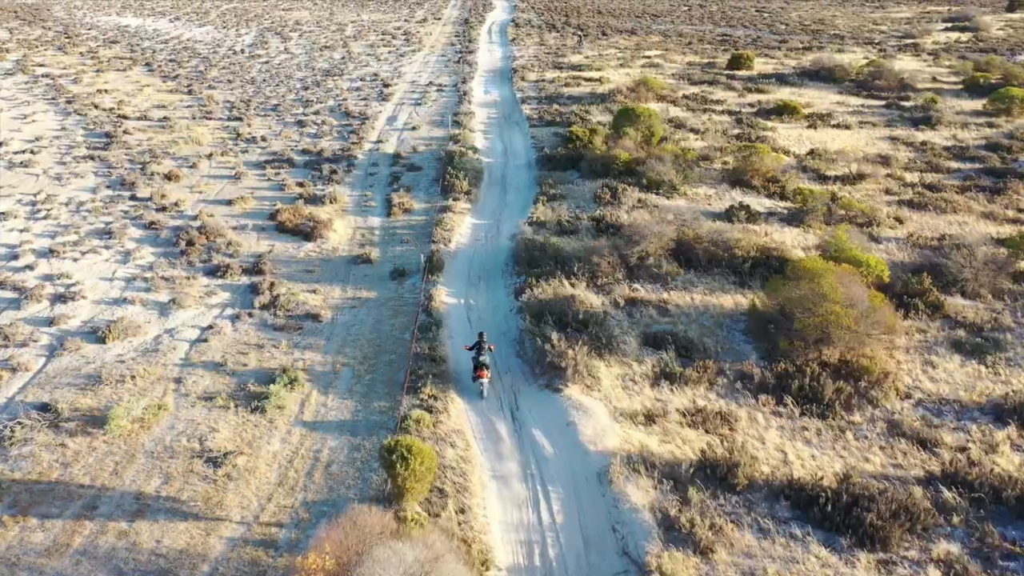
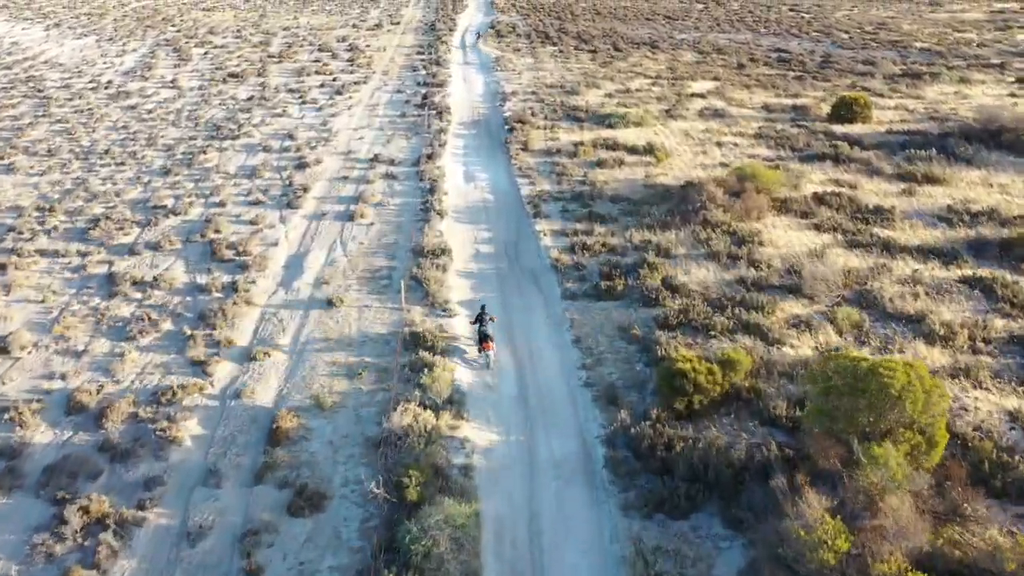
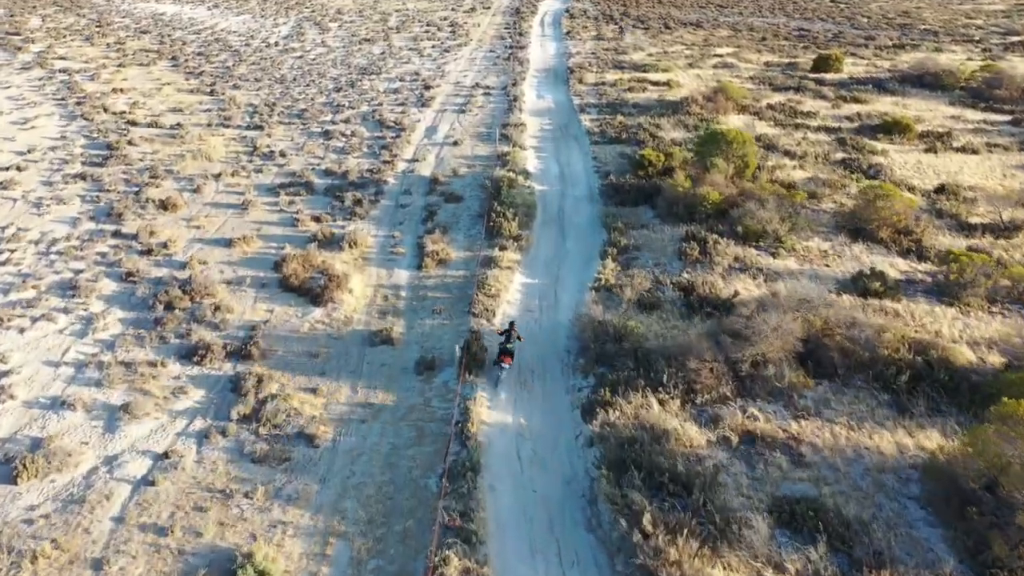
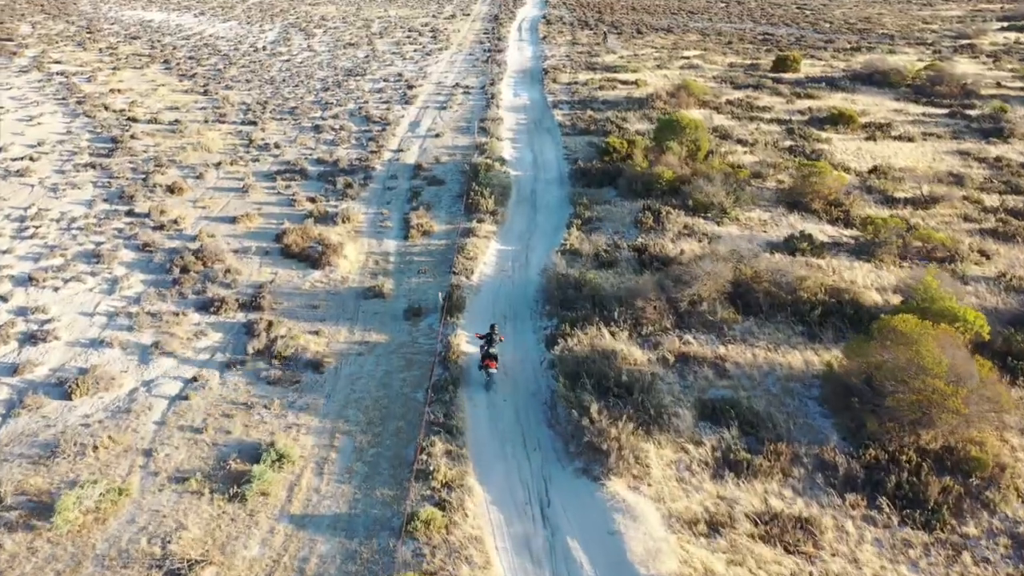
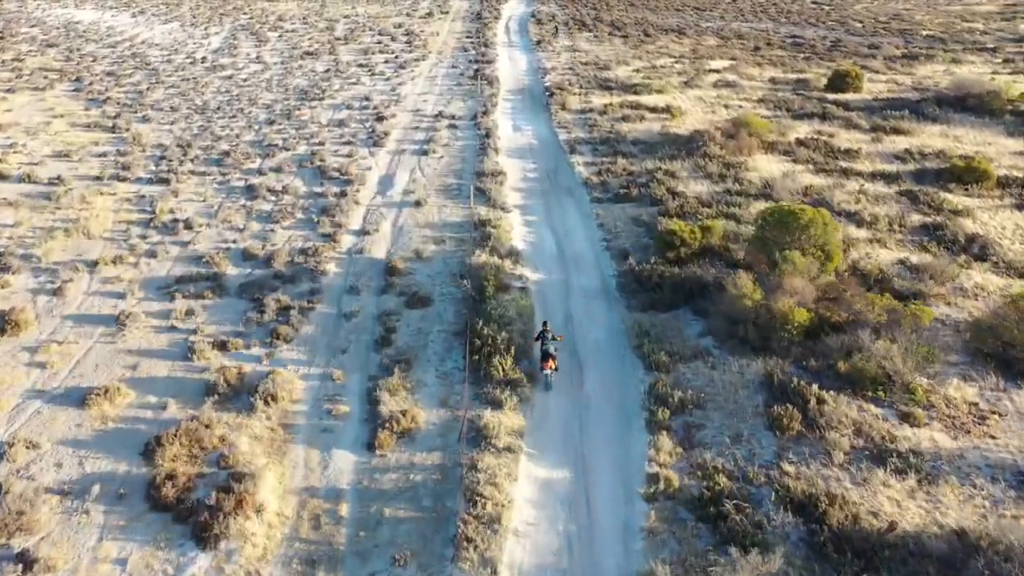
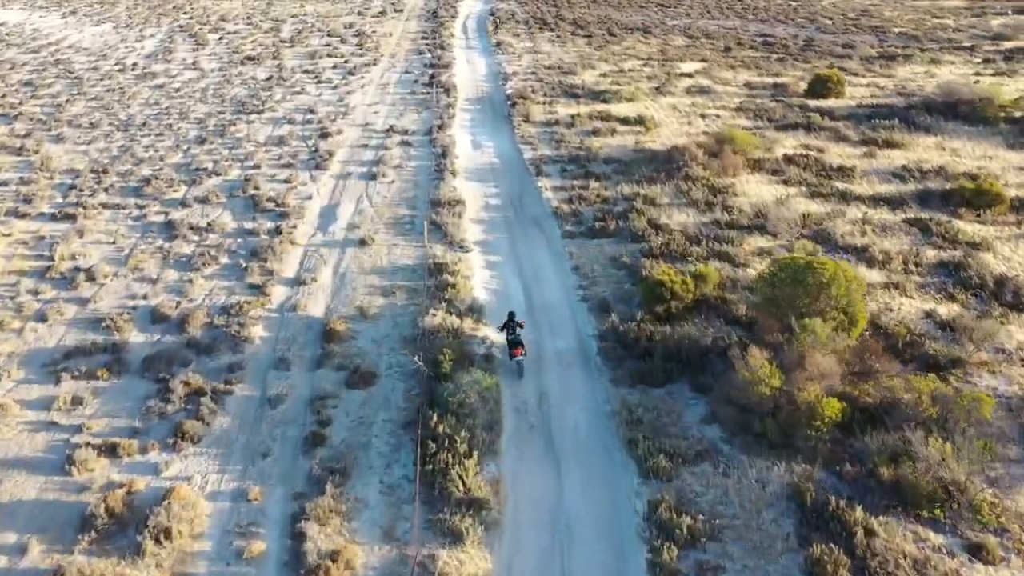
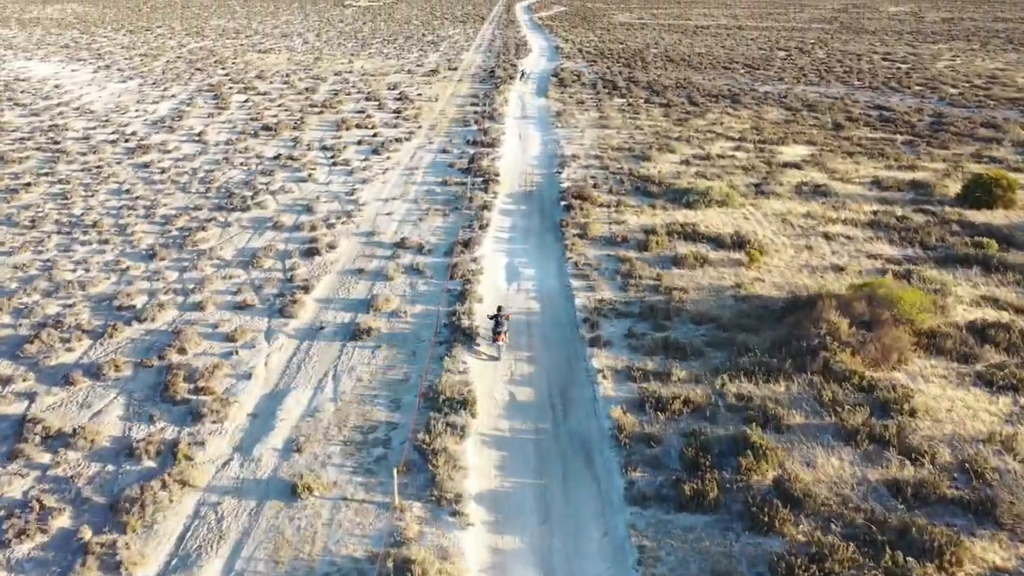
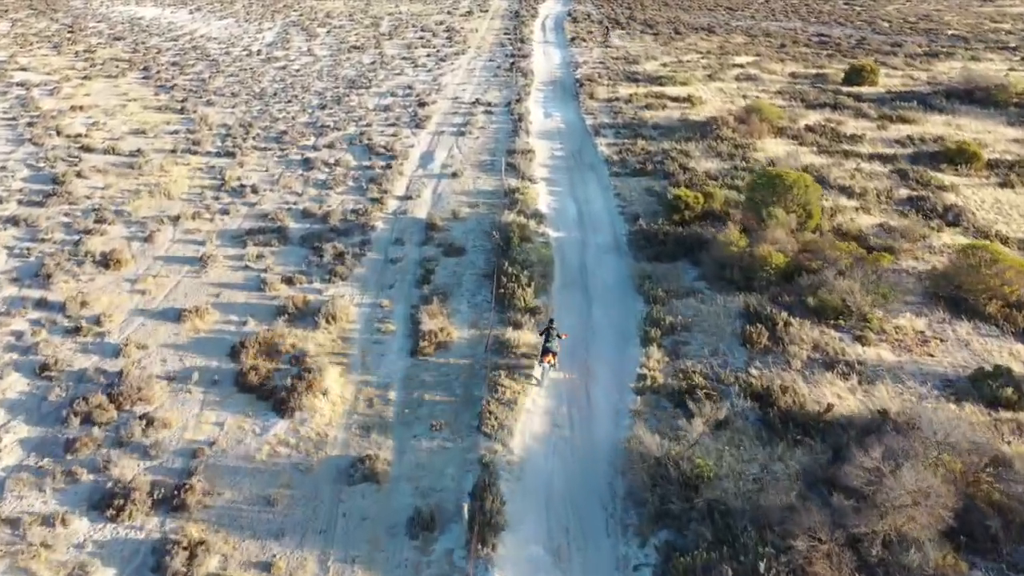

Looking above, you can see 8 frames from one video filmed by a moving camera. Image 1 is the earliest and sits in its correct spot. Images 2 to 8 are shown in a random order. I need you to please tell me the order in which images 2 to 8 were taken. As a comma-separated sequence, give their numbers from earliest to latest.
4, 3, 8, 5, 6, 2, 7
